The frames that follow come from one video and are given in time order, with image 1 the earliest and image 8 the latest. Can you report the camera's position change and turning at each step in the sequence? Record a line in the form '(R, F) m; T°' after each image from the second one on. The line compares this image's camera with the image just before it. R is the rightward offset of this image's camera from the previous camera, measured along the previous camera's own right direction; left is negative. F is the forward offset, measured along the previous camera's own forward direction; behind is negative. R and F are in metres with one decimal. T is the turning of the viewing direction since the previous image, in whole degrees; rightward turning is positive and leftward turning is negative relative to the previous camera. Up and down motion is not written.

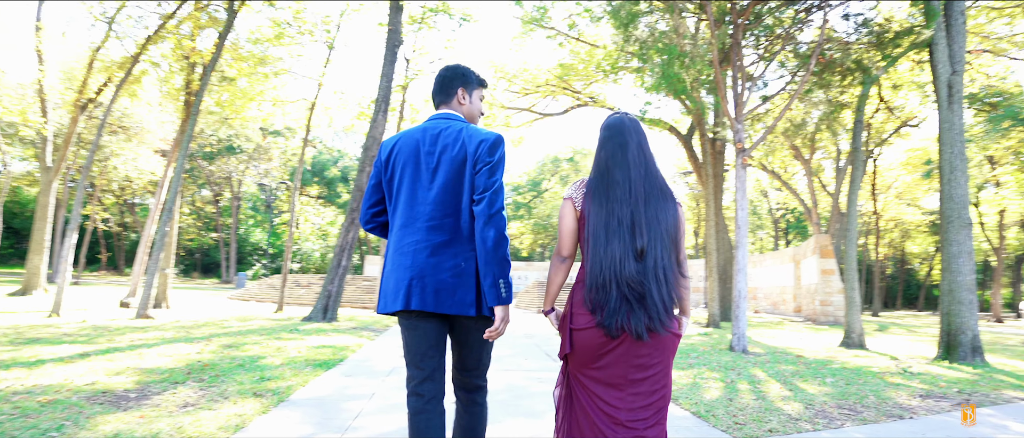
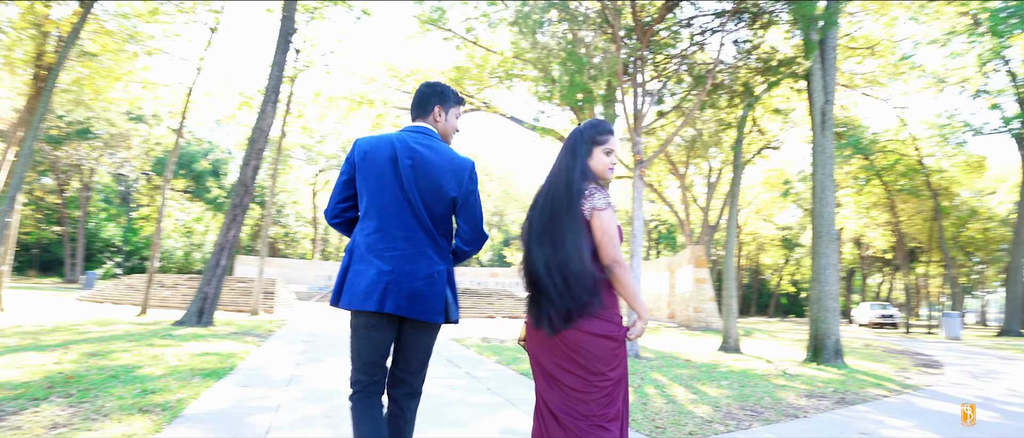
(-0.4, +0.2) m; +11°
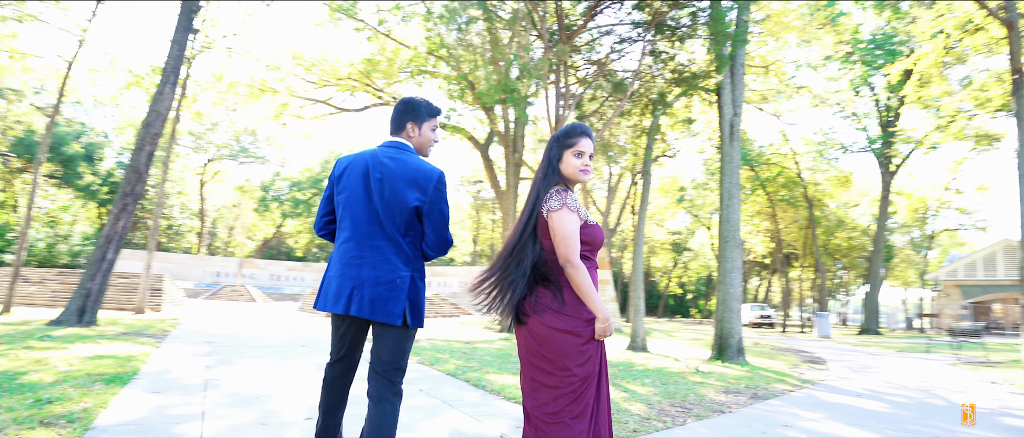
(-0.4, +0.1) m; +9°
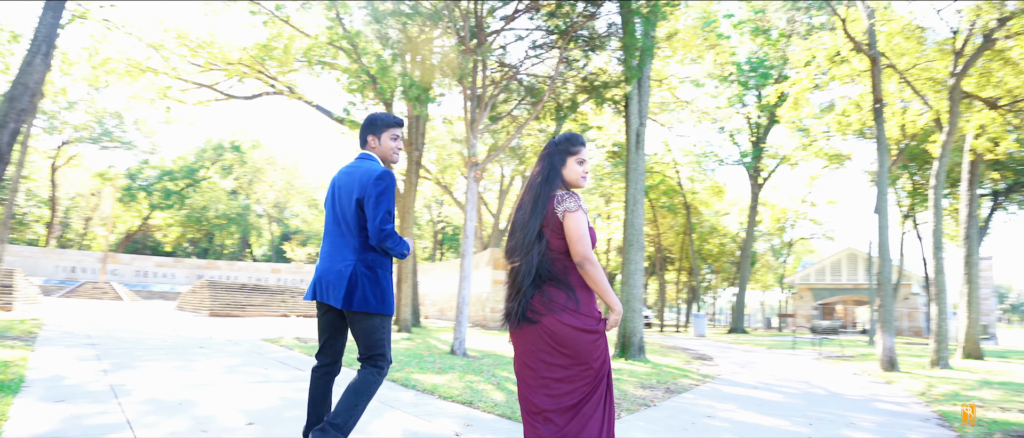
(-0.5, 0.0) m; +10°
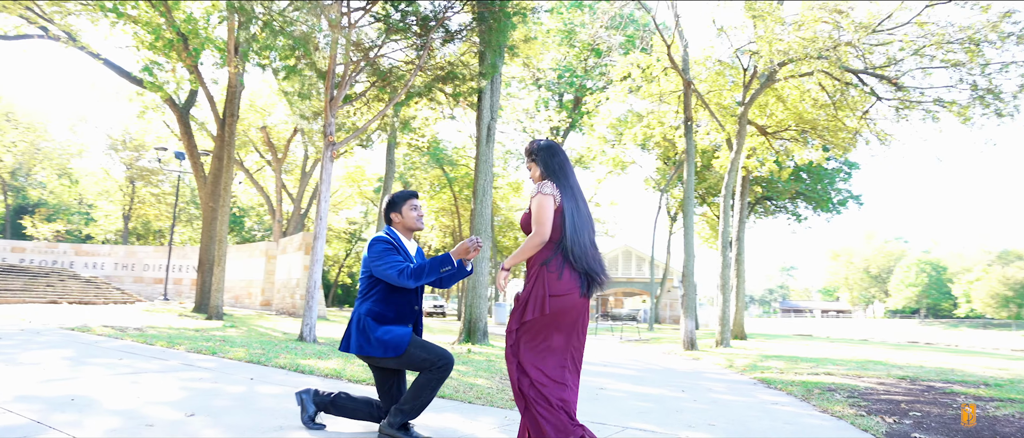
(-1.2, 0.0) m; +19°
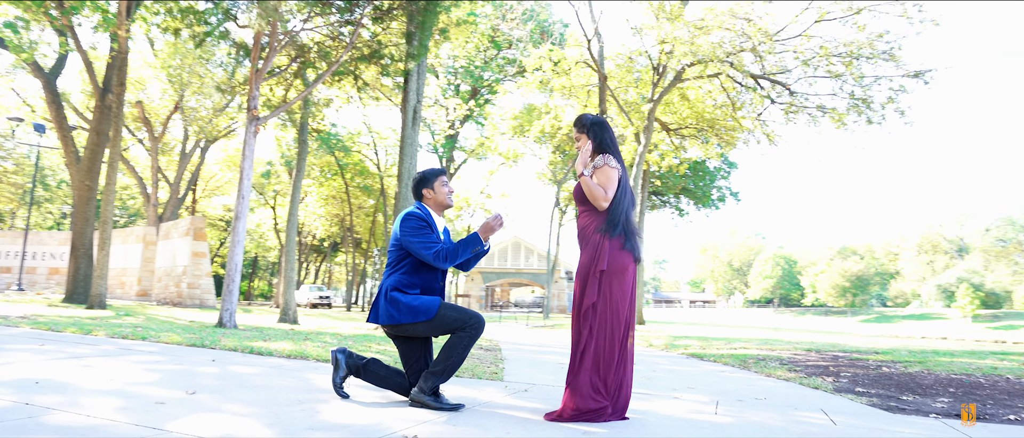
(-0.8, 0.0) m; +11°
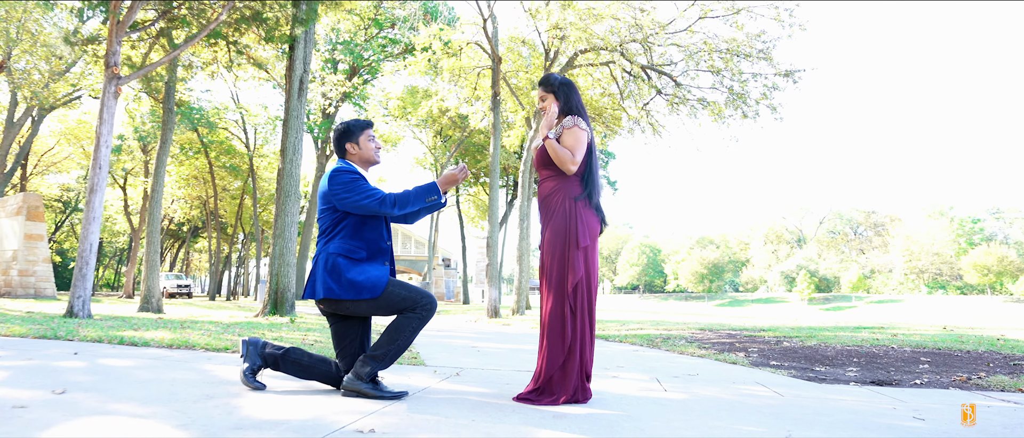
(-0.4, +0.4) m; +11°
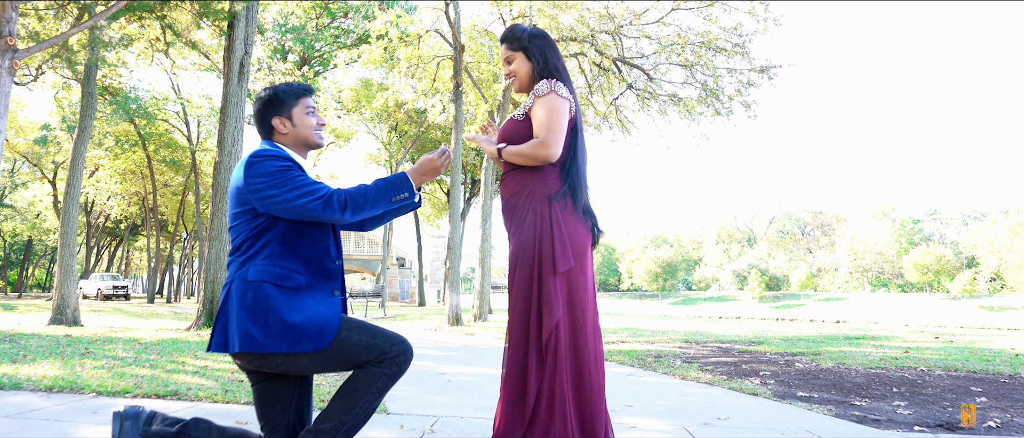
(-0.2, +0.9) m; +4°
